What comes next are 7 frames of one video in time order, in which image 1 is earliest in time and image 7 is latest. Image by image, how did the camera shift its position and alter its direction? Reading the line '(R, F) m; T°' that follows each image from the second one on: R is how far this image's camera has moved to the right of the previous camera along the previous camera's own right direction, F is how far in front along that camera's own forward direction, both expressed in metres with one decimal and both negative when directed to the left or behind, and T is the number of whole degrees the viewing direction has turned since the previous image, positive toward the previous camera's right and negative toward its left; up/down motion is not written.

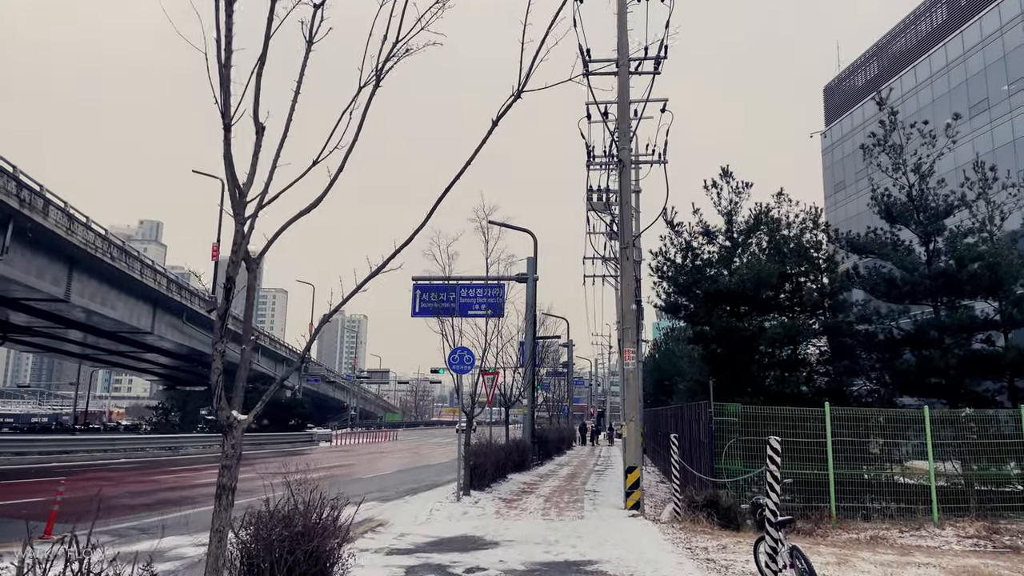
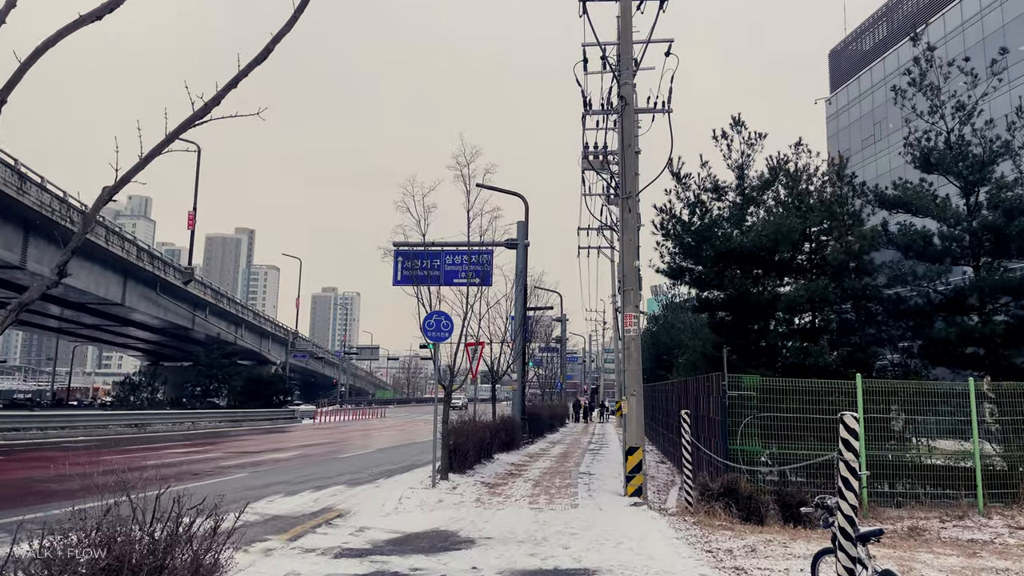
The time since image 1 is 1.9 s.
(+0.2, +1.9) m; 0°
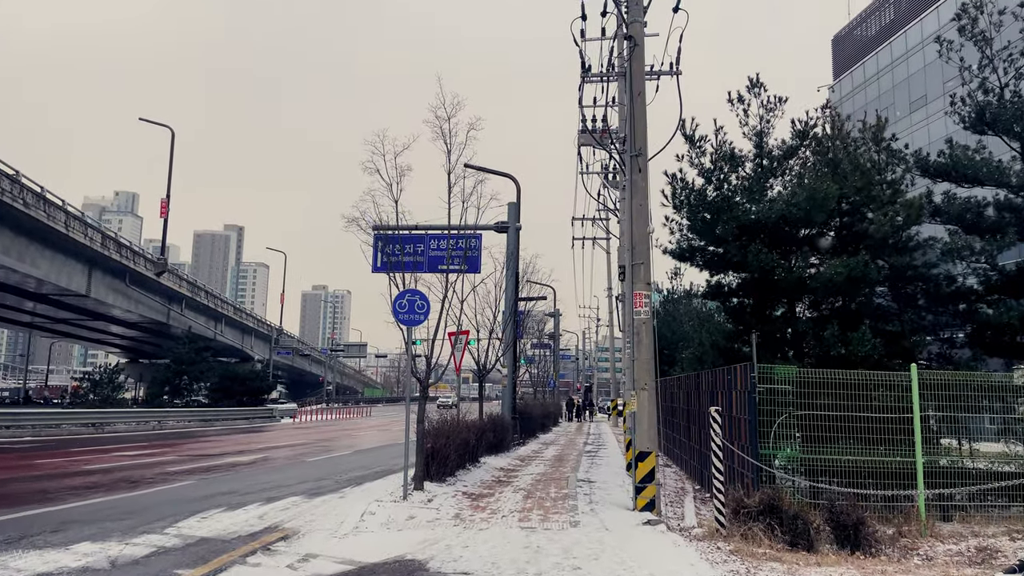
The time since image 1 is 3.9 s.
(+0.1, +2.0) m; +1°
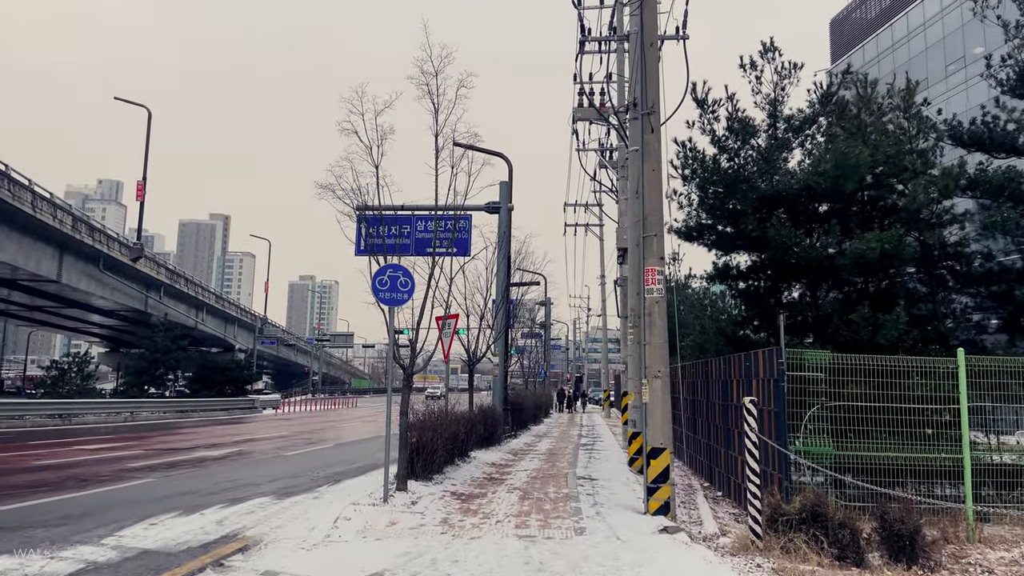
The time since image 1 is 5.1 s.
(-0.1, +1.2) m; +1°
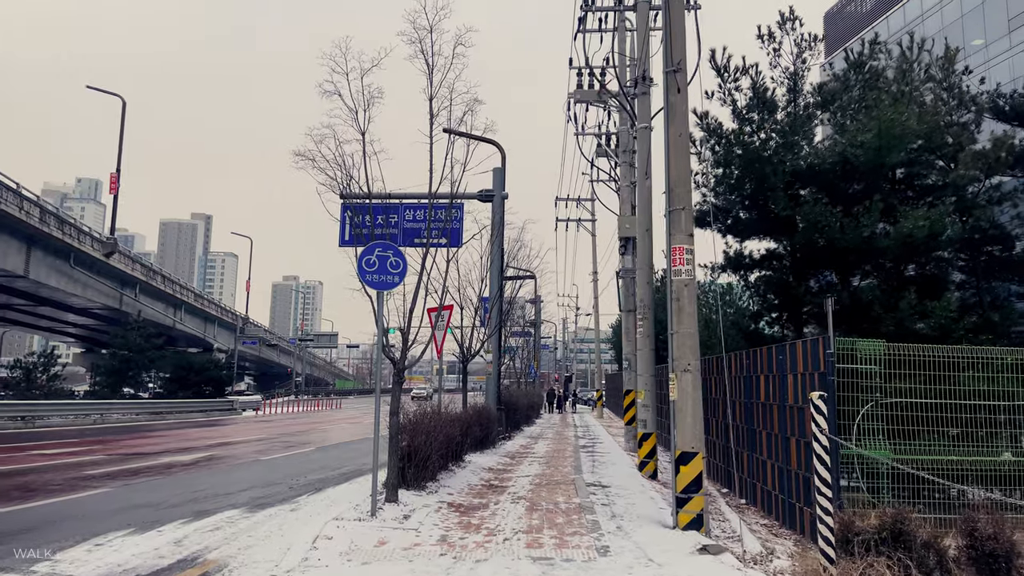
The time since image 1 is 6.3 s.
(-0.2, +1.2) m; +1°
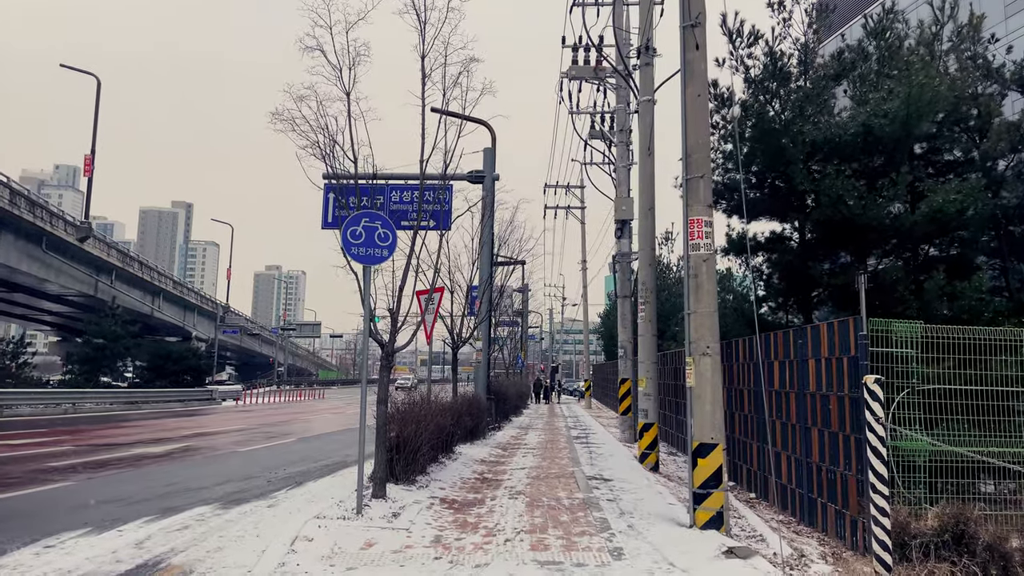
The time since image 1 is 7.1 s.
(-0.2, +0.8) m; +1°
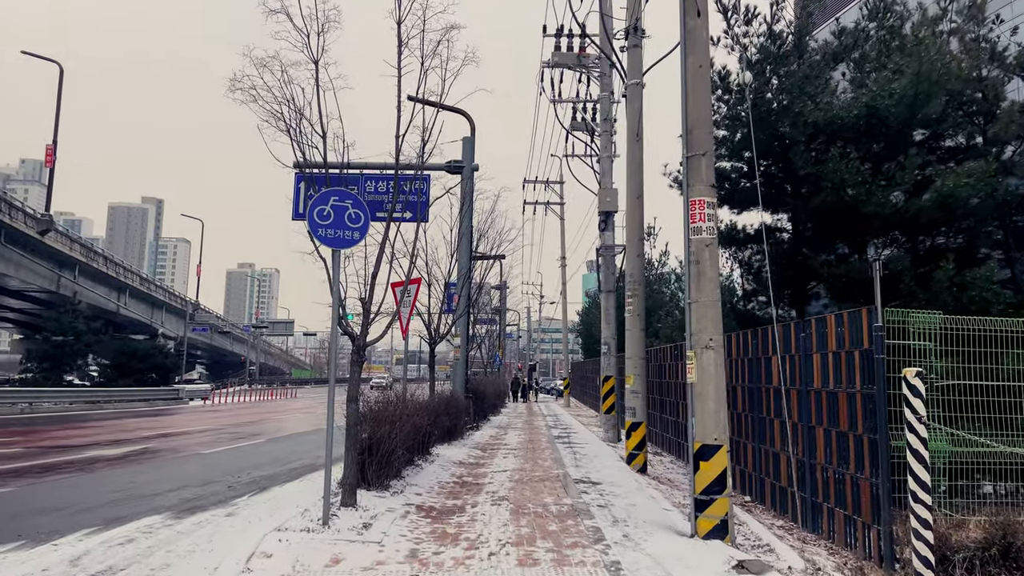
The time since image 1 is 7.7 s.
(-0.1, +0.7) m; +2°
